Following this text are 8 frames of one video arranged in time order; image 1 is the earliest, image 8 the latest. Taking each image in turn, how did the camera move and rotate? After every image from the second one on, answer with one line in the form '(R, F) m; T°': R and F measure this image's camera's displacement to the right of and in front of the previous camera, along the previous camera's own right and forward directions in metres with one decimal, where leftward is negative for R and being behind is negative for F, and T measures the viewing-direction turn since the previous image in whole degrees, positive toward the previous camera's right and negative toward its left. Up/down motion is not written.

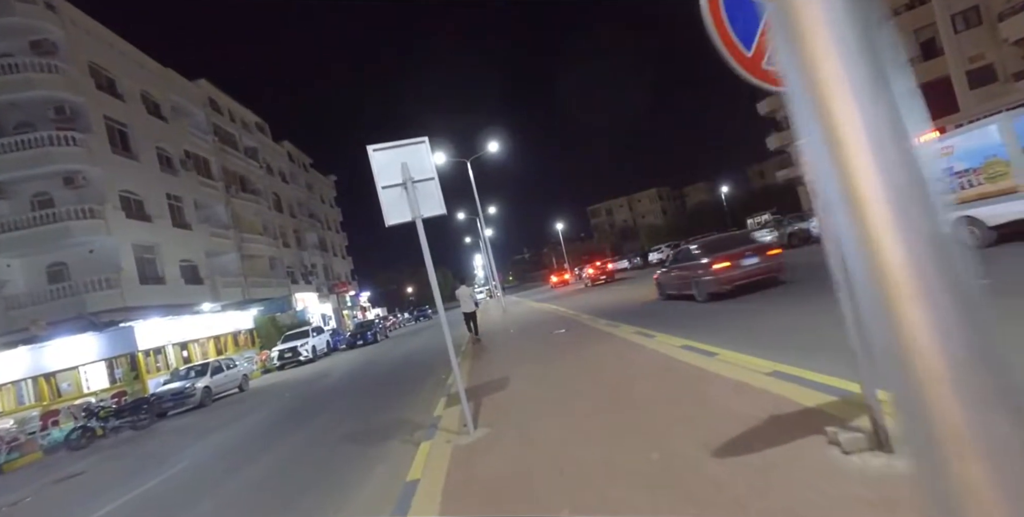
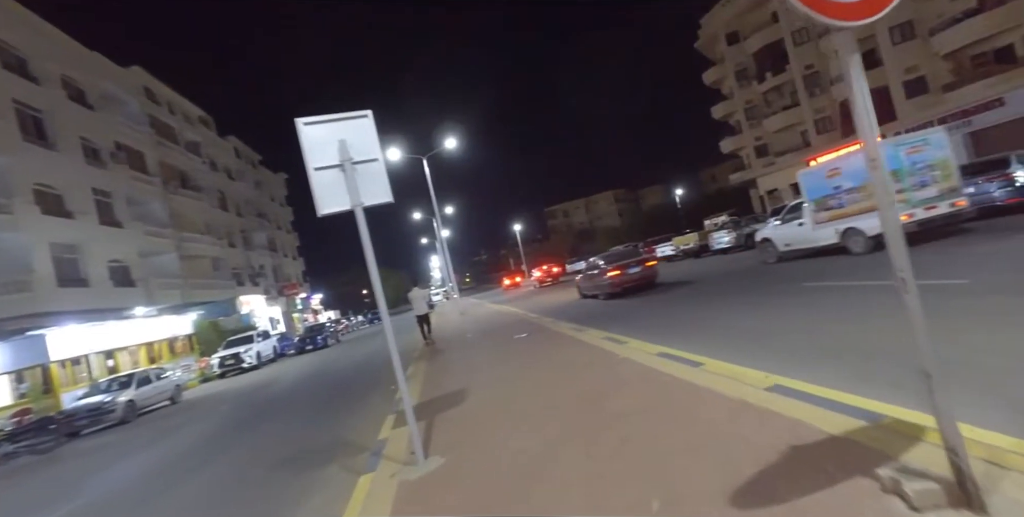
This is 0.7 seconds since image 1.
(0.0, +0.8) m; +5°
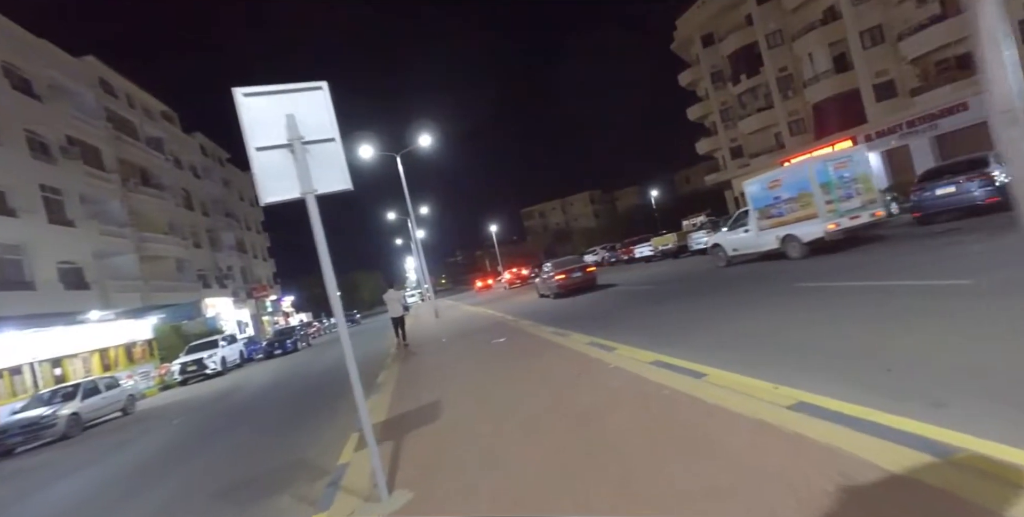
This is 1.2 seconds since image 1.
(0.0, +0.7) m; +3°
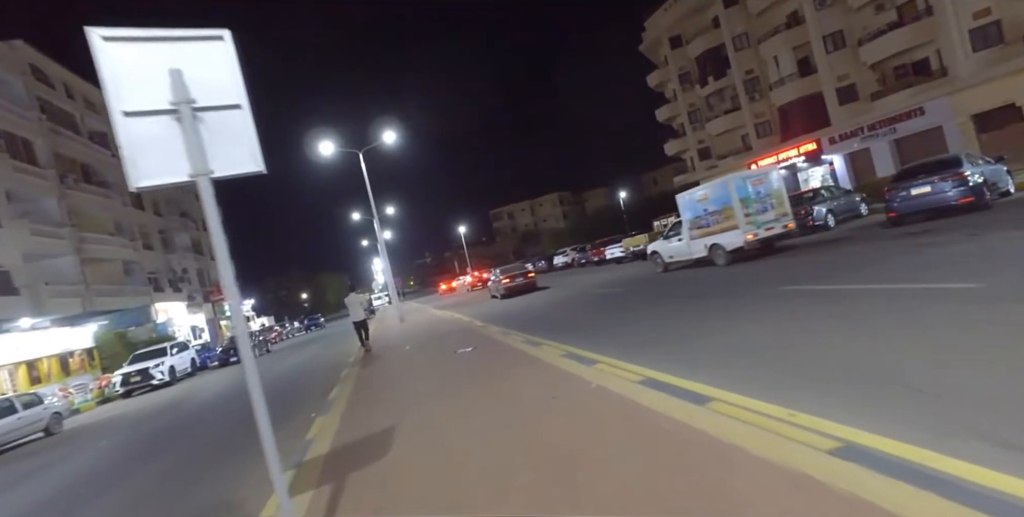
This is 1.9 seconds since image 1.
(0.0, +0.9) m; +3°
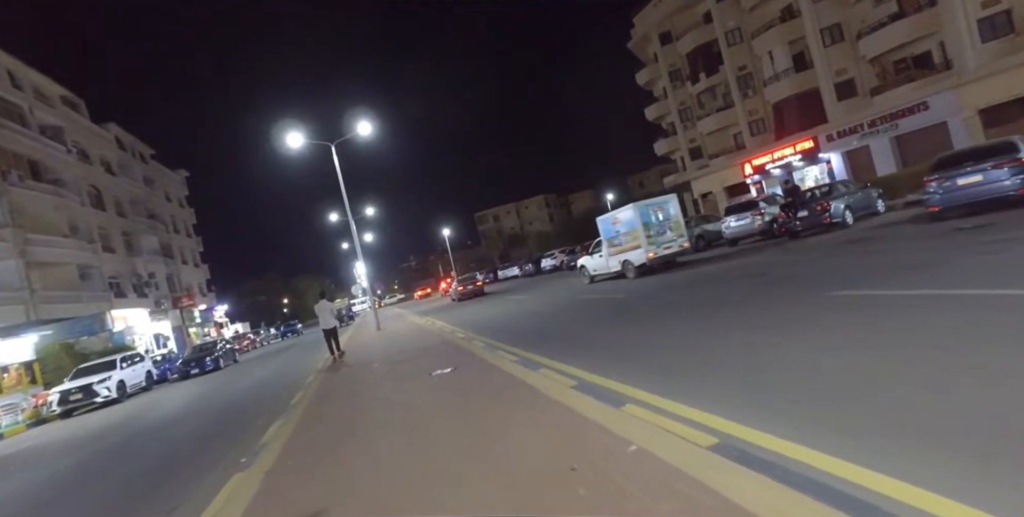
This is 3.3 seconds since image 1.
(-0.1, +2.2) m; +2°
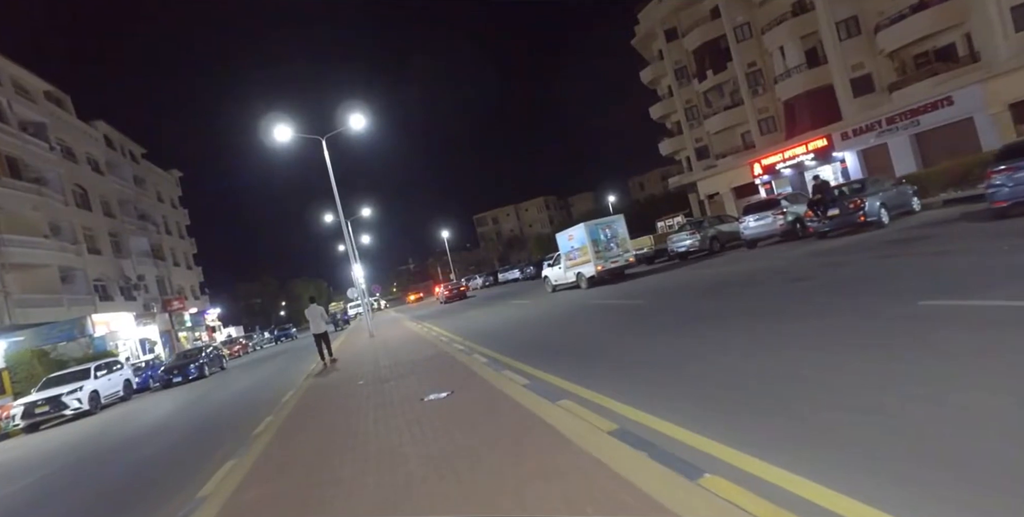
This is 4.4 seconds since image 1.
(-0.2, +1.7) m; 0°
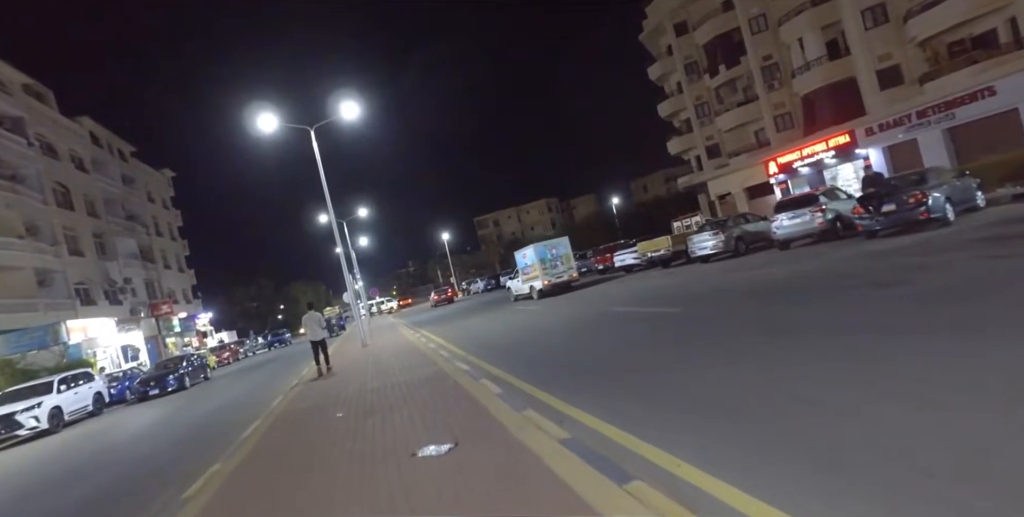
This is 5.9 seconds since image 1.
(-0.3, +2.3) m; 0°
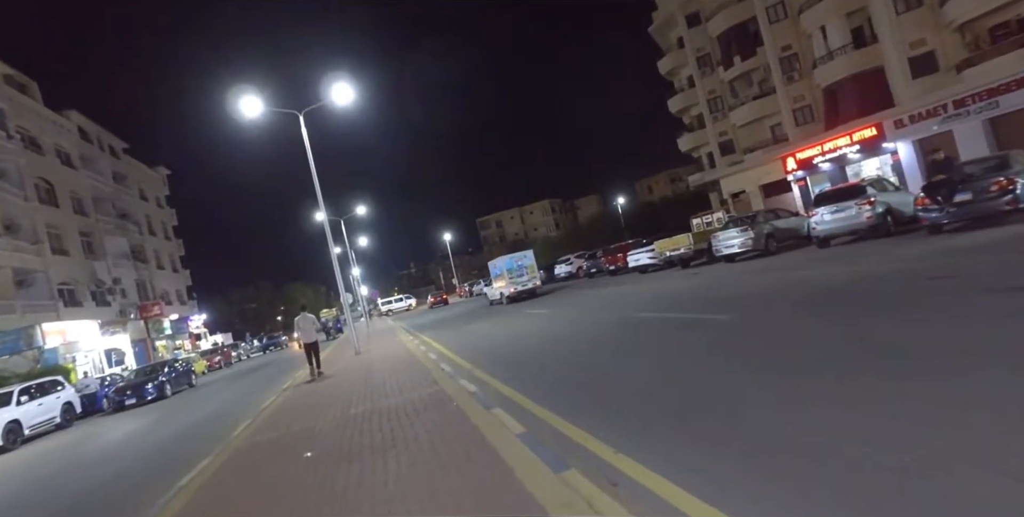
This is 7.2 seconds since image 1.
(-0.3, +2.2) m; 0°
